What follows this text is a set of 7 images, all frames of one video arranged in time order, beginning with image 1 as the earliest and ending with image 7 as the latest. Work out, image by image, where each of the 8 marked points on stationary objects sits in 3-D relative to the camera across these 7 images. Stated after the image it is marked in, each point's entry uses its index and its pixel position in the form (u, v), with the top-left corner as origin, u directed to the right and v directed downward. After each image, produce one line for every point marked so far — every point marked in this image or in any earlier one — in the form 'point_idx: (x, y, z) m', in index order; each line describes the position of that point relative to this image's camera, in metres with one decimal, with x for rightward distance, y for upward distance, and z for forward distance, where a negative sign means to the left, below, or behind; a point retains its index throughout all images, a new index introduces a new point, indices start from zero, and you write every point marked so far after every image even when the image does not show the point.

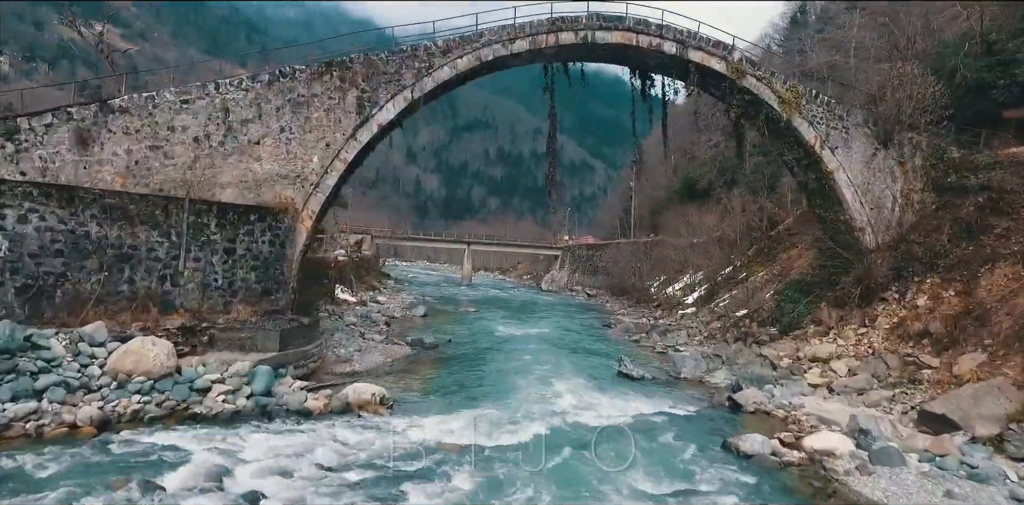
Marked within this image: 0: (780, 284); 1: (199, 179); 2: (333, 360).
0: (+8.5, -1.0, +19.4) m
1: (-6.4, +1.5, +12.5) m
2: (-4.0, -2.4, +13.7) m
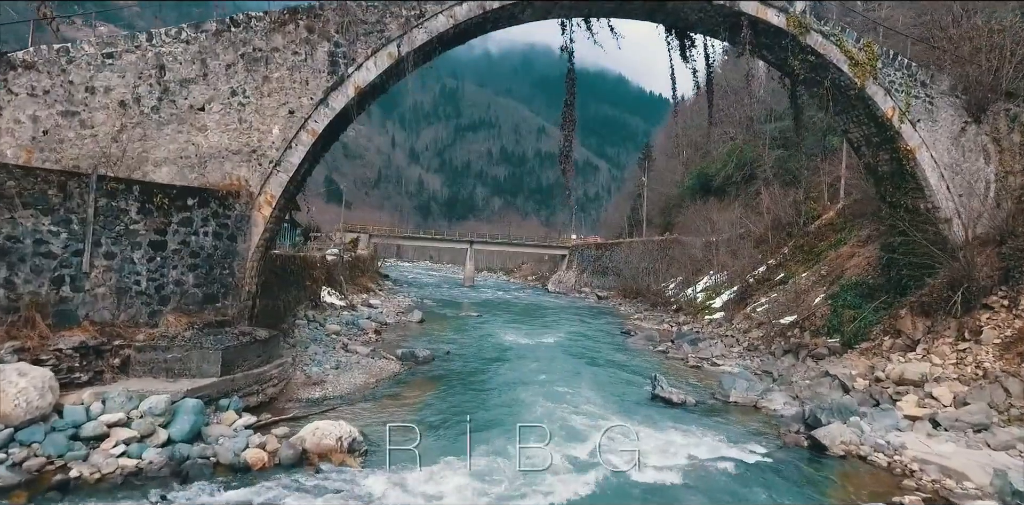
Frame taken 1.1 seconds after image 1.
0: (+8.7, -0.9, +16.6) m
1: (-6.2, +1.6, +9.9) m
2: (-3.8, -2.3, +11.0) m
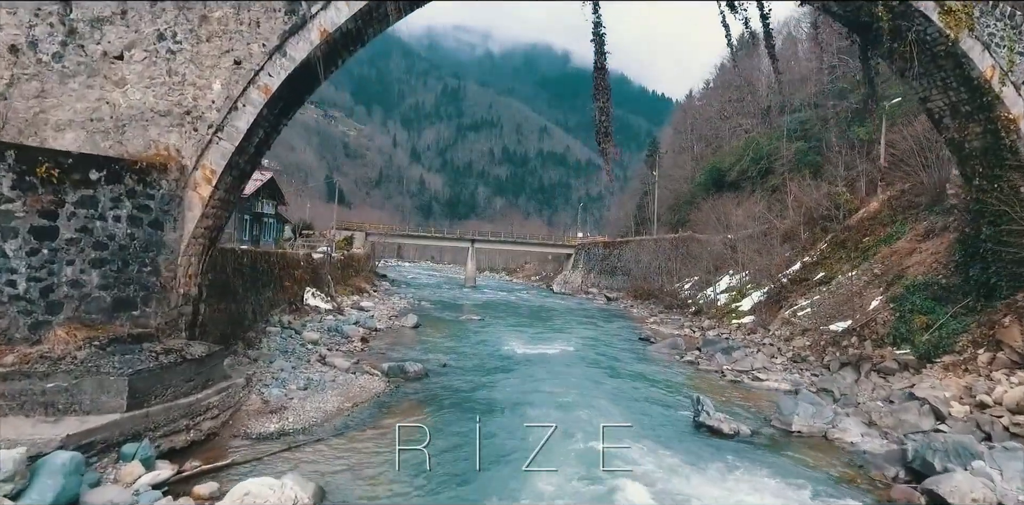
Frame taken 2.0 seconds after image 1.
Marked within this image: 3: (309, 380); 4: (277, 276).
0: (+8.9, -0.8, +14.3) m
1: (-6.1, +1.7, +7.5) m
2: (-3.7, -2.2, +8.6) m
3: (-3.5, -2.2, +10.6) m
4: (-6.4, -0.6, +16.5) m
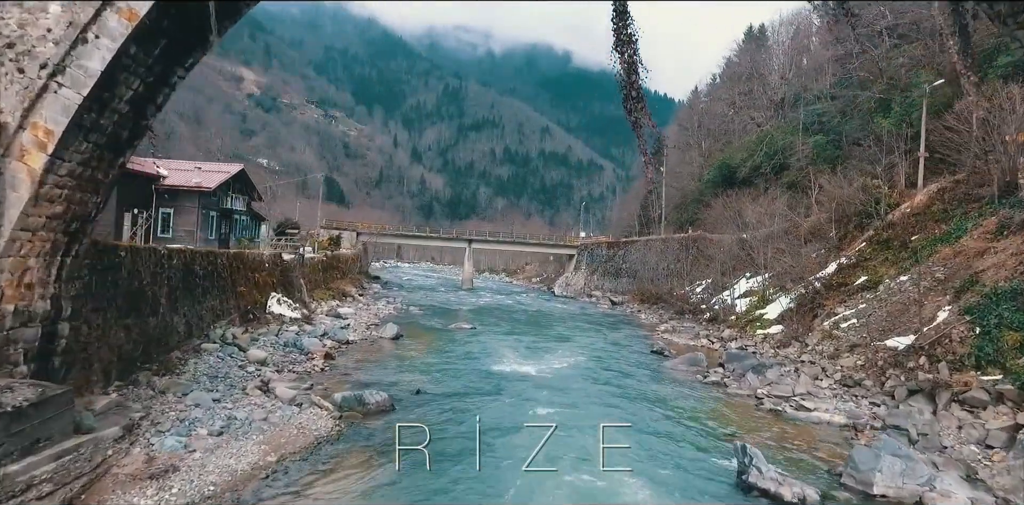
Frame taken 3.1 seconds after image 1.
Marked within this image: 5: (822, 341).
0: (+8.7, -0.8, +11.7) m
1: (-6.3, +1.7, +5.0) m
2: (-3.9, -2.2, +6.1) m
3: (-3.7, -2.2, +8.1) m
4: (-6.5, -0.6, +14.0) m
5: (+7.2, -2.1, +14.3) m
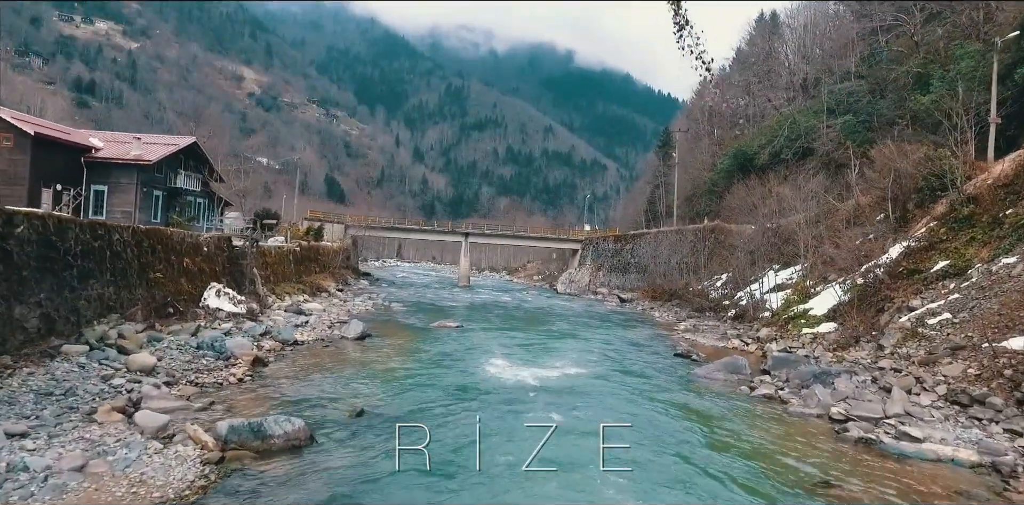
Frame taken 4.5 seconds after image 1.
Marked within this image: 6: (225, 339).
0: (+8.5, -0.3, +8.4) m
1: (-6.5, +2.2, +1.8) m
2: (-4.1, -1.8, +2.9) m
3: (-4.0, -1.7, +4.9) m
4: (-6.8, -0.2, +10.8) m
5: (+7.0, -1.6, +11.0) m
6: (-5.0, -1.5, +10.8) m
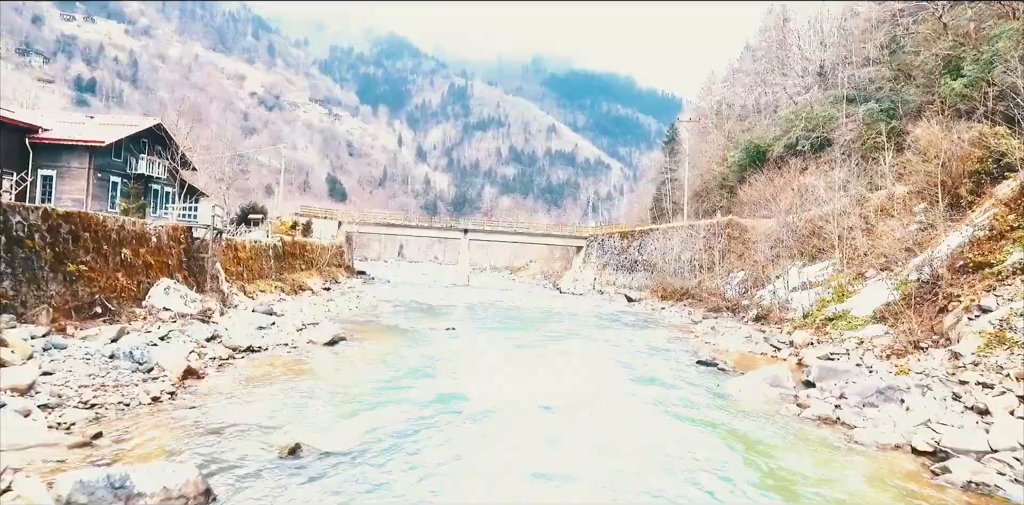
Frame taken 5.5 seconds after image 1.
0: (+8.4, -0.1, +6.4) m
1: (-6.7, +2.4, -0.1) m
2: (-4.3, -1.6, +0.9) m
3: (-4.1, -1.5, +2.9) m
4: (-6.8, 0.0, +8.8) m
5: (+6.9, -1.4, +9.0) m
6: (-5.1, -1.3, +8.8) m
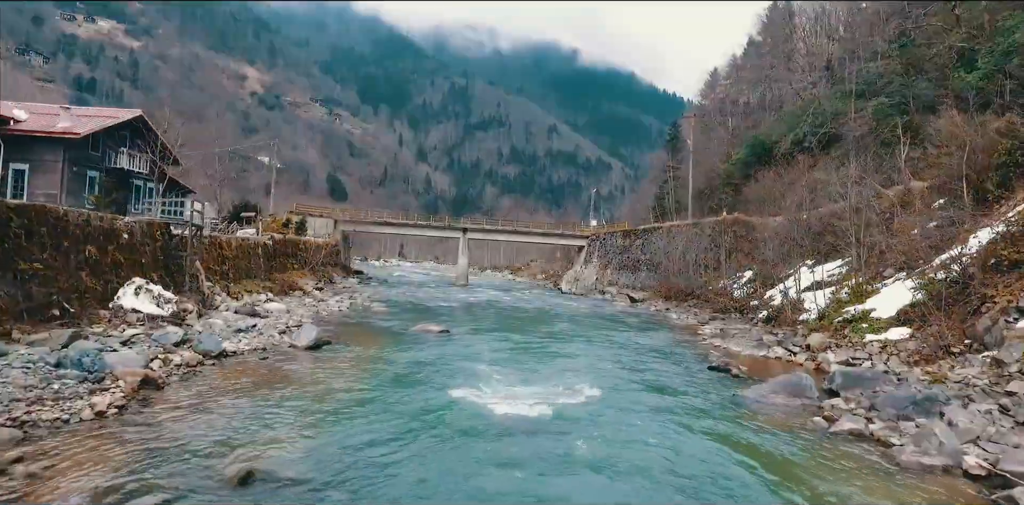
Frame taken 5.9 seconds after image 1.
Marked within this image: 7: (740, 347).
0: (+8.3, -0.1, +5.5) m
1: (-6.8, +2.4, -1.0) m
2: (-4.3, -1.5, 0.0) m
3: (-4.2, -1.5, +2.0) m
4: (-6.9, 0.0, +8.0) m
5: (+6.9, -1.4, +8.1) m
6: (-5.2, -1.3, +8.0) m
7: (+5.4, -2.2, +14.4) m
